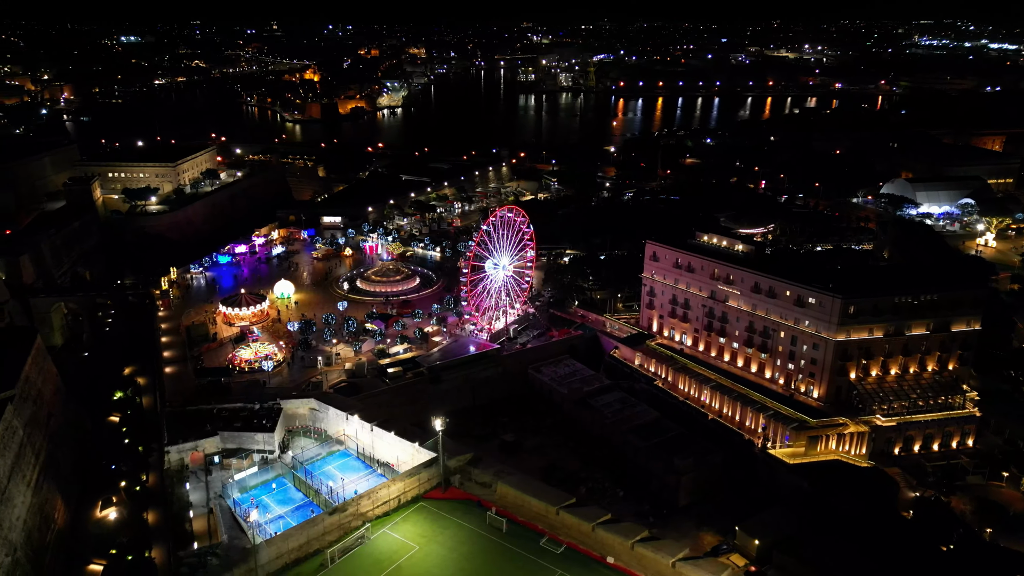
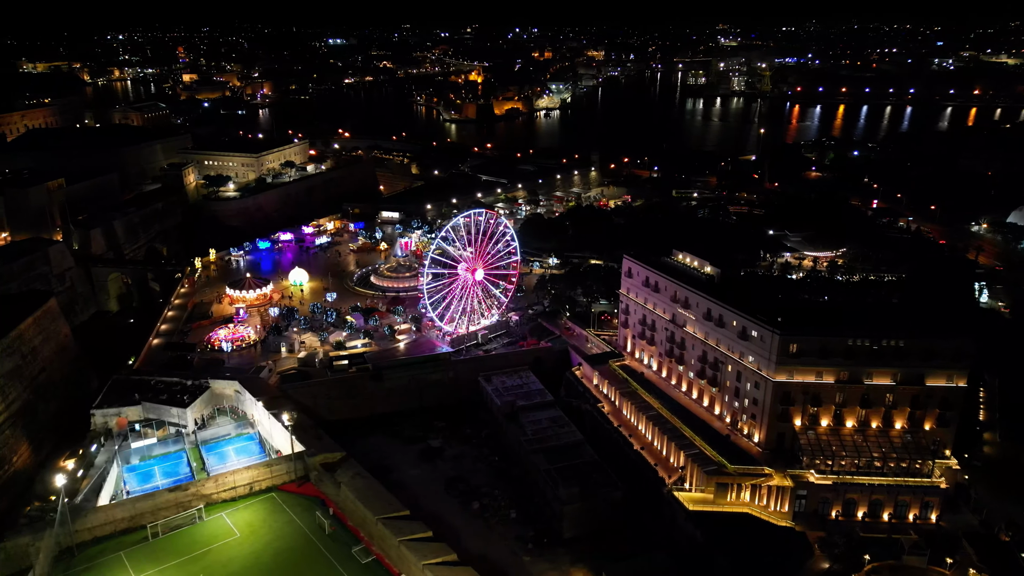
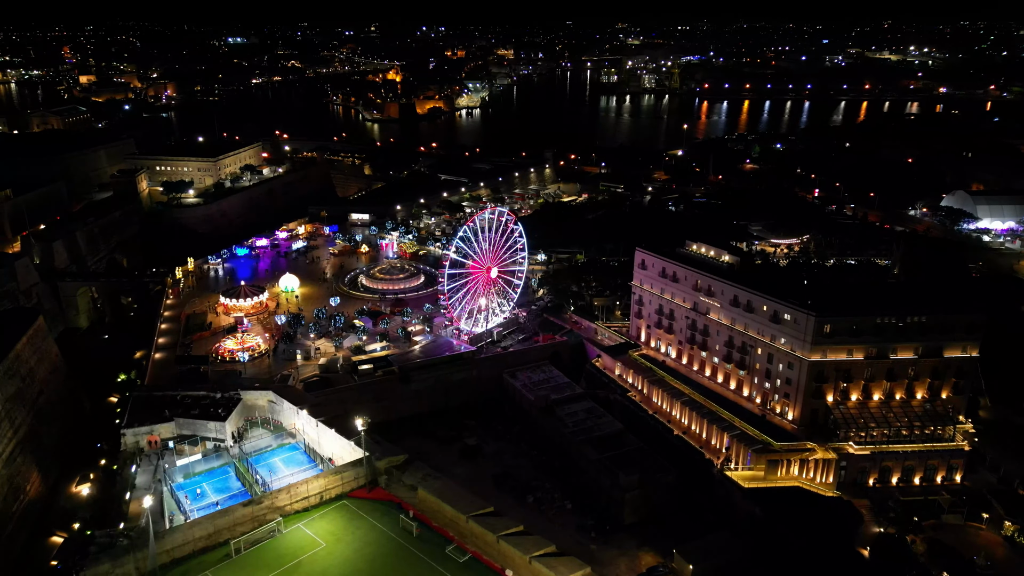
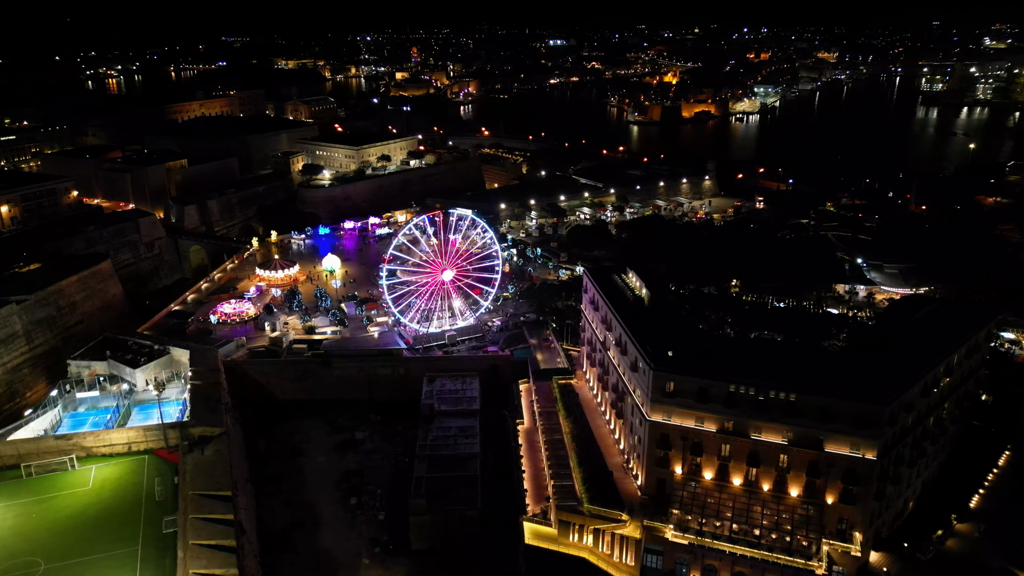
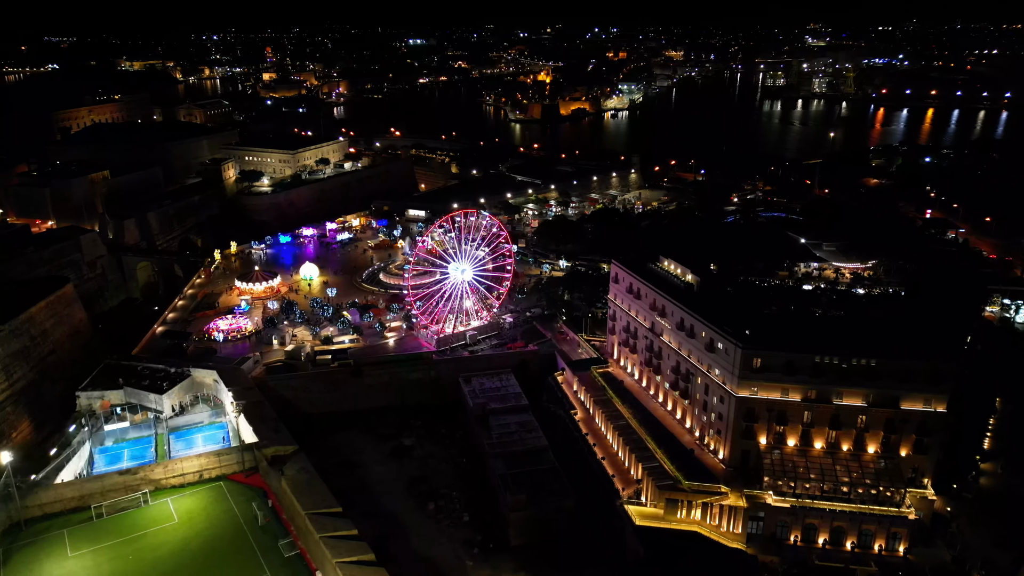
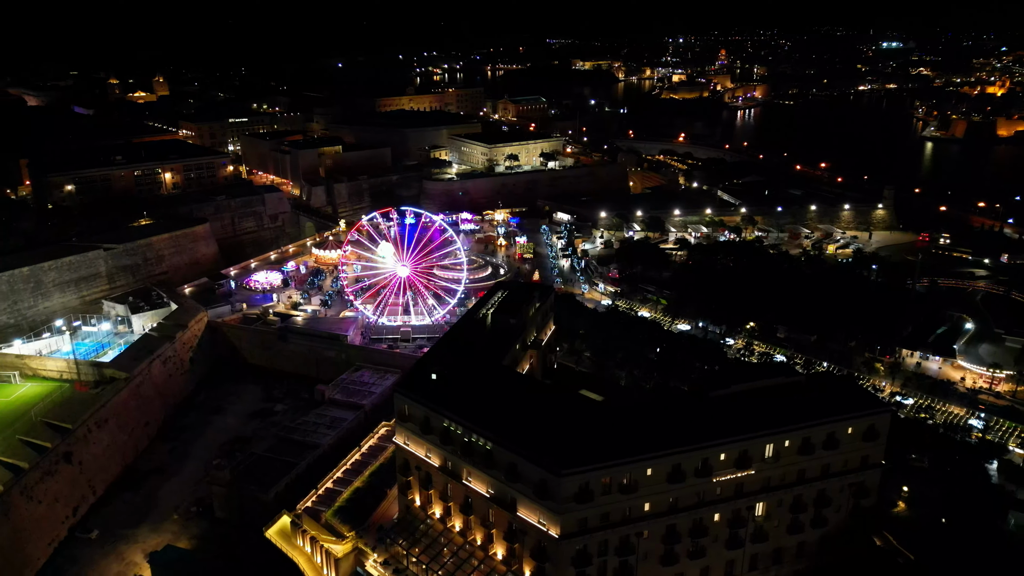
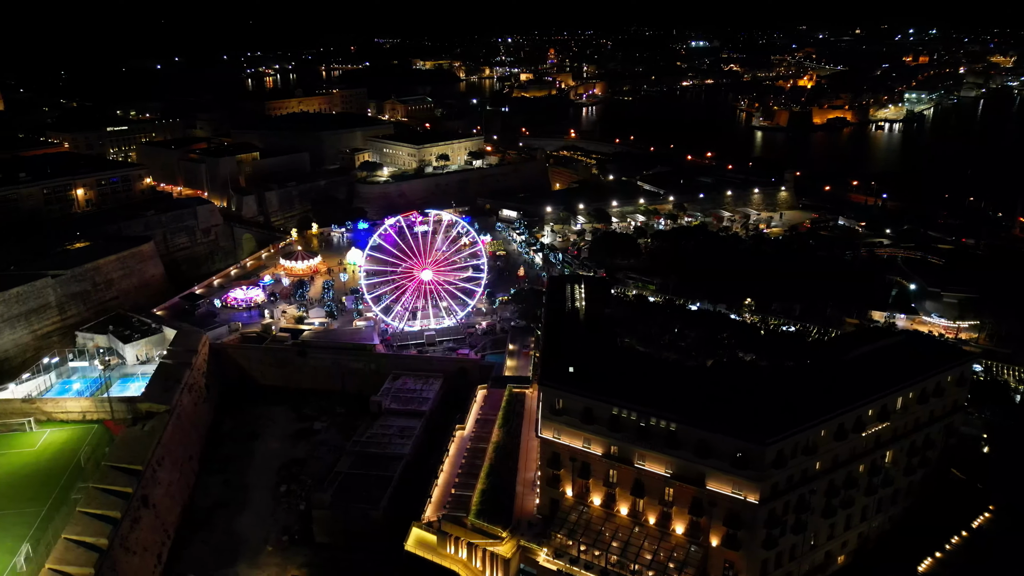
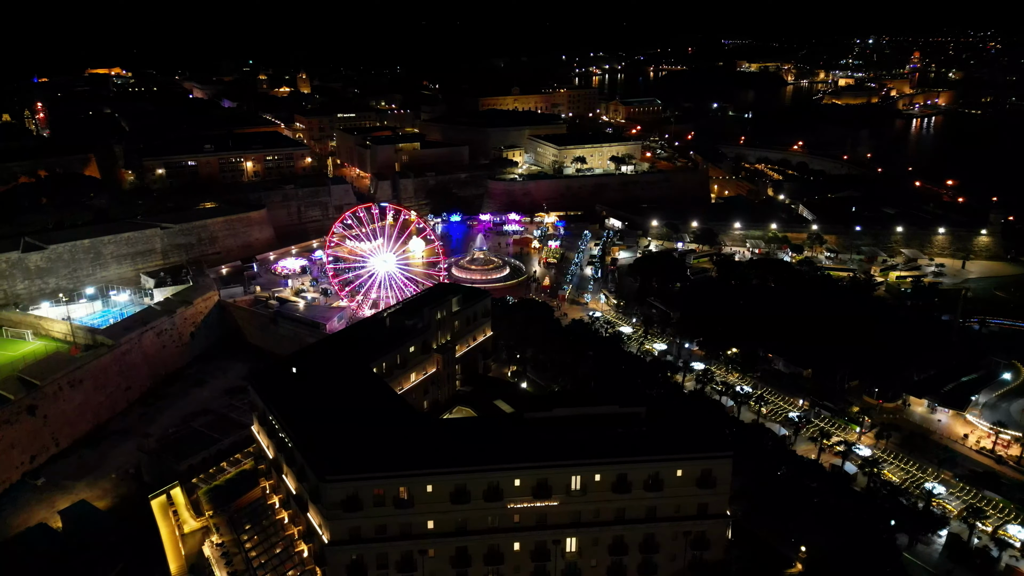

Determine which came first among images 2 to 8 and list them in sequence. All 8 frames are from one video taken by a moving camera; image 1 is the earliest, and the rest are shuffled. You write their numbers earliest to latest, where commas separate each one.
3, 2, 5, 4, 7, 6, 8
